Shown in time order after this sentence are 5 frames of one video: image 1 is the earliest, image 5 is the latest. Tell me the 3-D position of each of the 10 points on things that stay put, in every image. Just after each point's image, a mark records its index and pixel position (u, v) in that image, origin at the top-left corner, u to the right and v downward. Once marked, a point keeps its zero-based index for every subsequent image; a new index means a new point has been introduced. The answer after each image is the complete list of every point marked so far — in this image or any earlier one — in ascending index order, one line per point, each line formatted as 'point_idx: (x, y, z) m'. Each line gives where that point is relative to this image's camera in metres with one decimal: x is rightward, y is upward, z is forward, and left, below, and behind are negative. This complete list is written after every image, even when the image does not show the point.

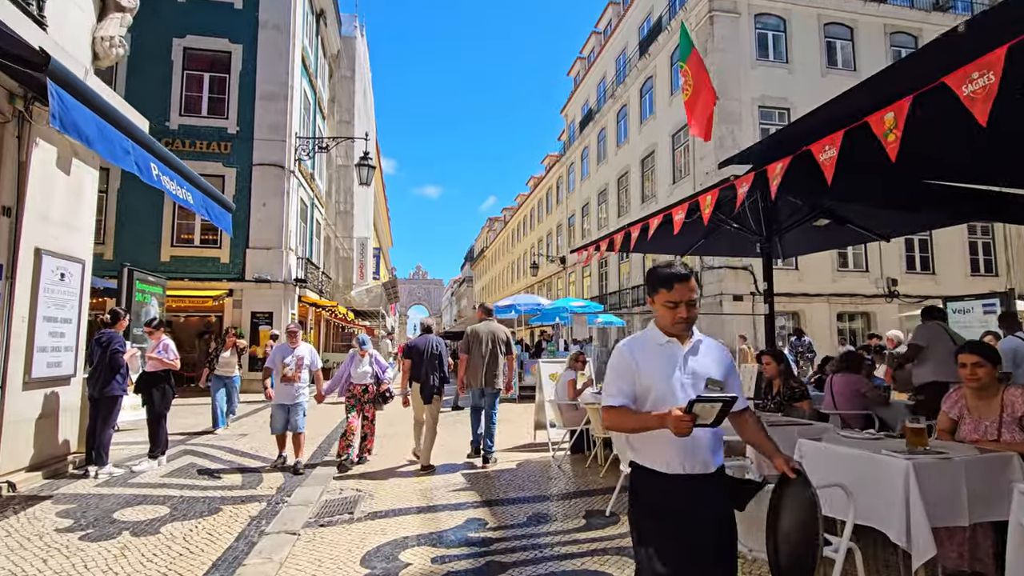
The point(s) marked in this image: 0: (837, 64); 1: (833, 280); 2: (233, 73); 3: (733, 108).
0: (+12.4, +8.5, +19.7) m
1: (+11.6, +0.3, +18.7) m
2: (-8.3, +6.4, +15.5) m
3: (+7.9, +6.4, +18.6) m
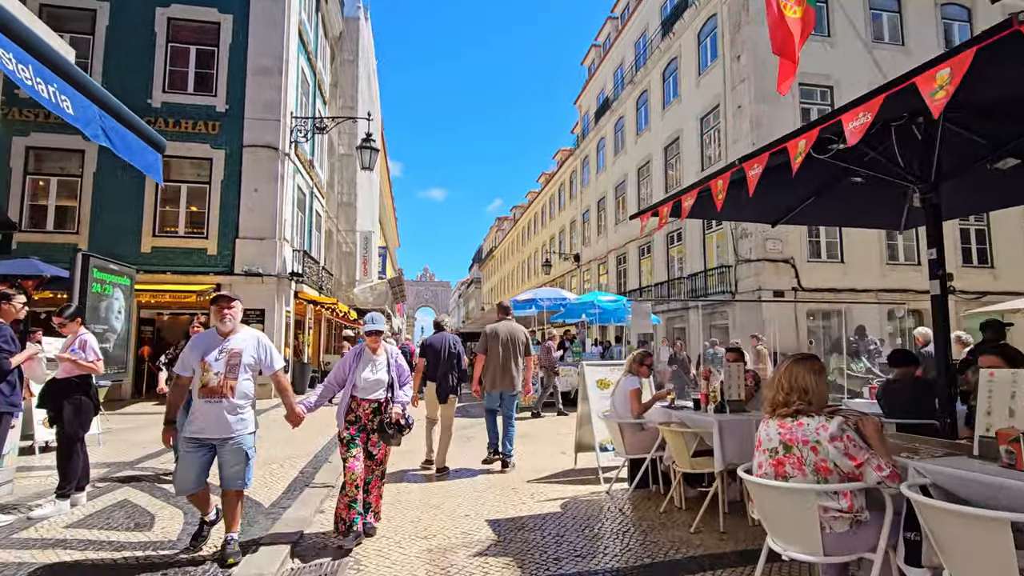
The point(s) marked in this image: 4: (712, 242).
0: (+12.9, +8.6, +18.0) m
1: (+12.1, +0.5, +17.0) m
2: (-7.9, +6.6, +14.0) m
3: (+8.4, +6.6, +17.0) m
4: (+7.3, +1.7, +19.0) m
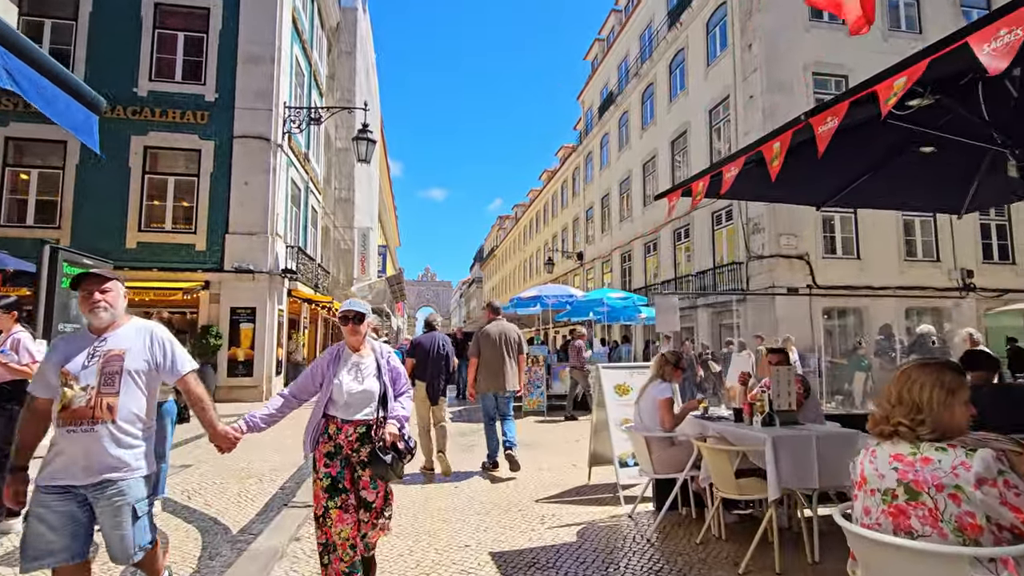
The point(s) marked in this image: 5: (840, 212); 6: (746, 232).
0: (+13.0, +8.7, +17.3) m
1: (+12.2, +0.5, +16.3) m
2: (-7.8, +6.6, +13.4) m
3: (+8.5, +6.7, +16.3) m
4: (+7.4, +1.8, +18.3) m
5: (+10.3, +2.4, +16.3) m
6: (+7.5, +1.8, +16.7) m
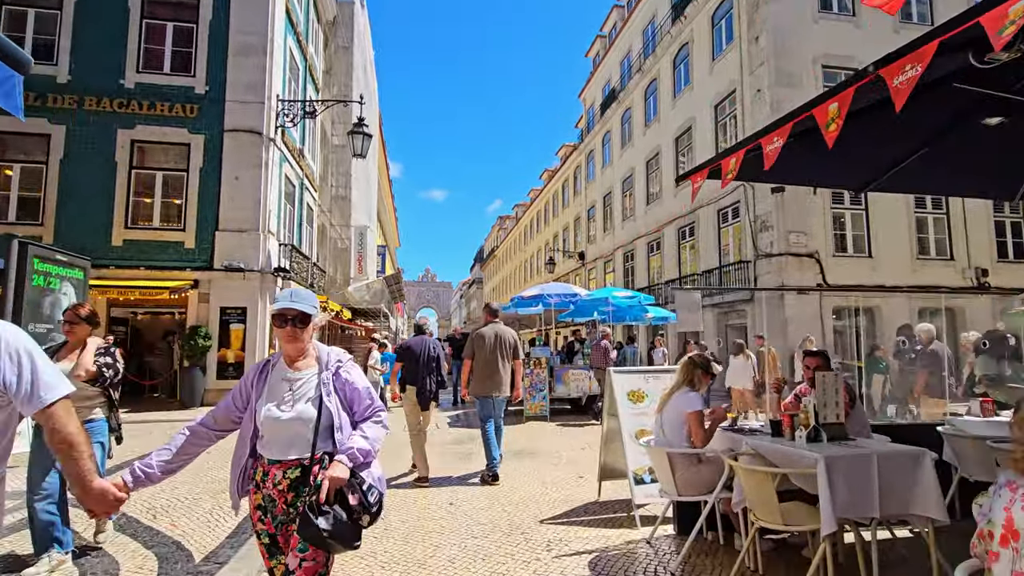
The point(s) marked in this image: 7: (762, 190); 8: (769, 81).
0: (+13.0, +8.7, +16.8) m
1: (+12.2, +0.6, +15.8) m
2: (-7.8, +6.6, +13.0) m
3: (+8.5, +6.7, +15.8) m
4: (+7.4, +1.8, +17.8) m
5: (+10.3, +2.4, +15.8) m
6: (+7.6, +1.8, +16.2) m
7: (+7.7, +3.0, +16.0) m
8: (+7.8, +6.3, +15.7) m
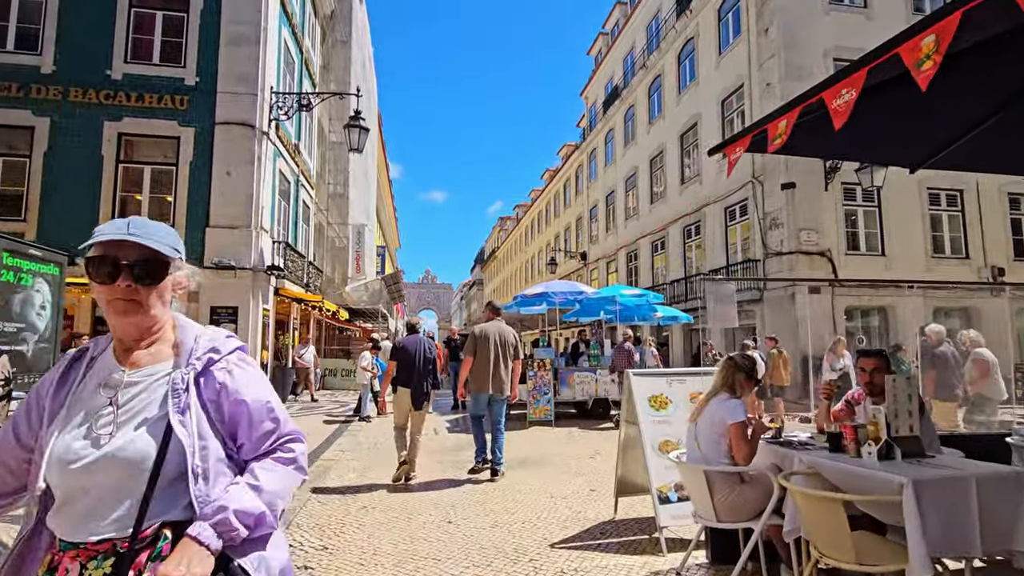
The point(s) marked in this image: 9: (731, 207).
0: (+13.0, +8.8, +16.4) m
1: (+12.3, +0.6, +15.3) m
2: (-7.7, +6.7, +12.5) m
3: (+8.6, +6.7, +15.4) m
4: (+7.5, +1.8, +17.3) m
5: (+10.4, +2.4, +15.3) m
6: (+7.6, +1.8, +15.7) m
7: (+7.7, +3.0, +15.5) m
8: (+7.8, +6.3, +15.2) m
9: (+7.5, +2.8, +17.7) m
